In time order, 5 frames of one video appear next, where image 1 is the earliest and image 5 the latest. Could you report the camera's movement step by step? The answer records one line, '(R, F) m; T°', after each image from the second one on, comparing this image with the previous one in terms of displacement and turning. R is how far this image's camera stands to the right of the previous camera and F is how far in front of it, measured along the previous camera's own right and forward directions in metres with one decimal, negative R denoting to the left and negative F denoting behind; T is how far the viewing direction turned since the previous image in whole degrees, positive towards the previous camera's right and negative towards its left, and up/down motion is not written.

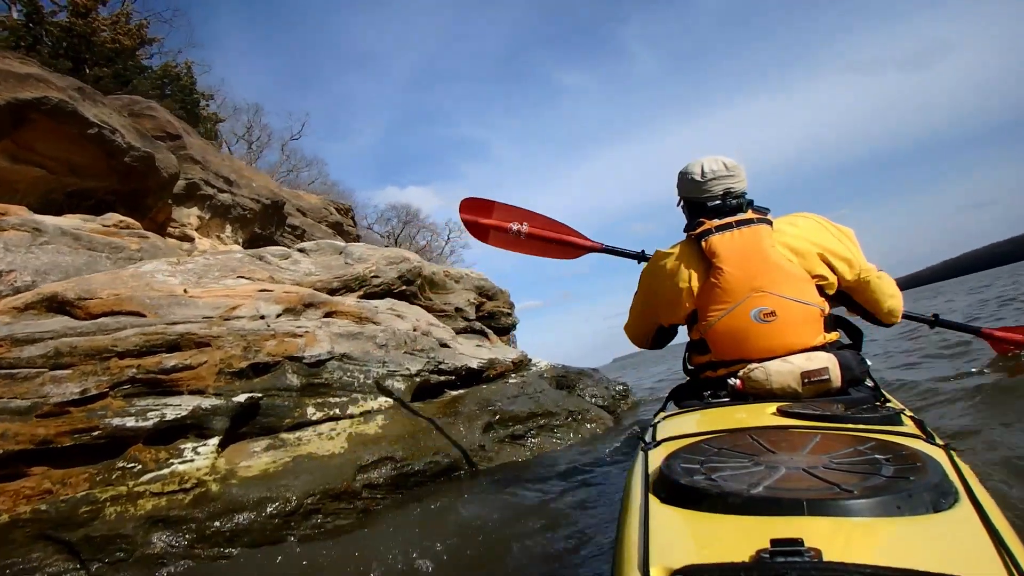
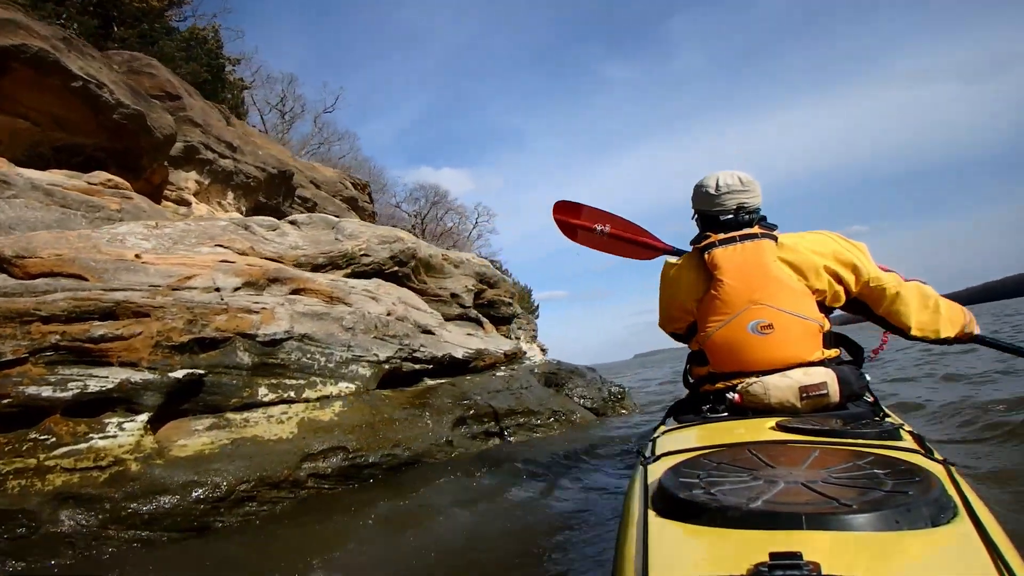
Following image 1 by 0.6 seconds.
(+0.3, +0.3) m; -2°
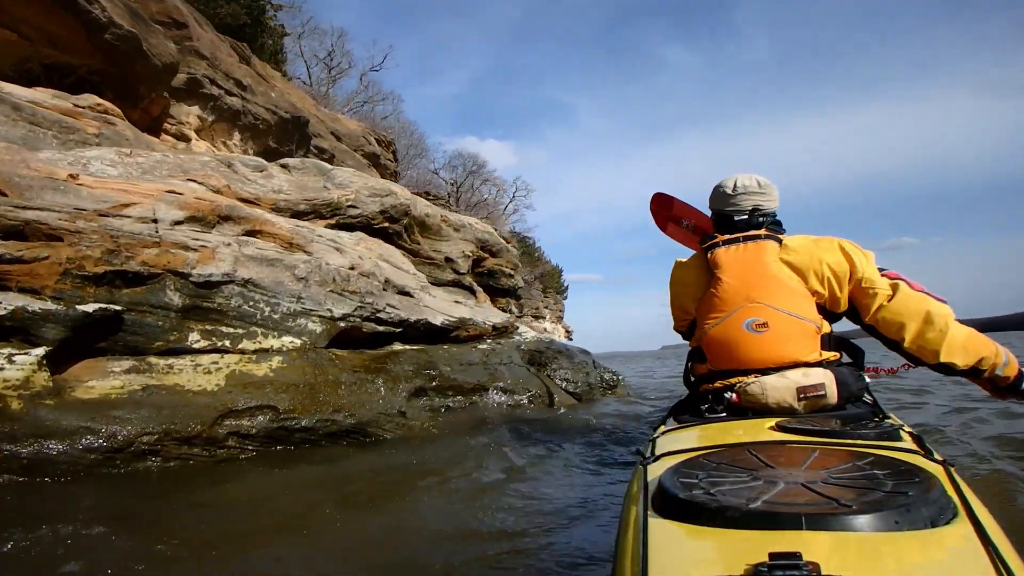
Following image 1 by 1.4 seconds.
(+0.3, +0.4) m; -2°
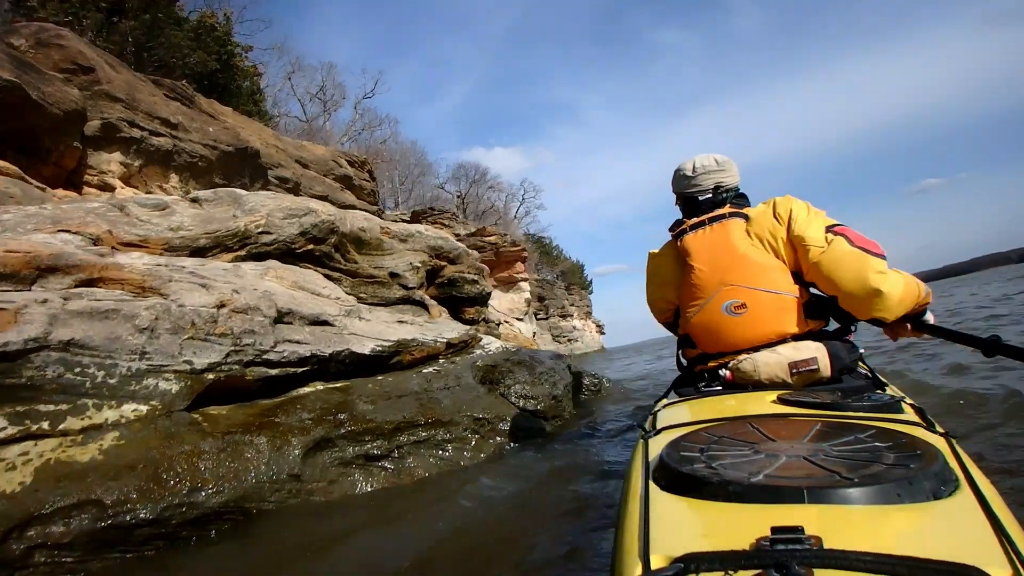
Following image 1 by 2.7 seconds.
(+0.6, +0.8) m; -2°
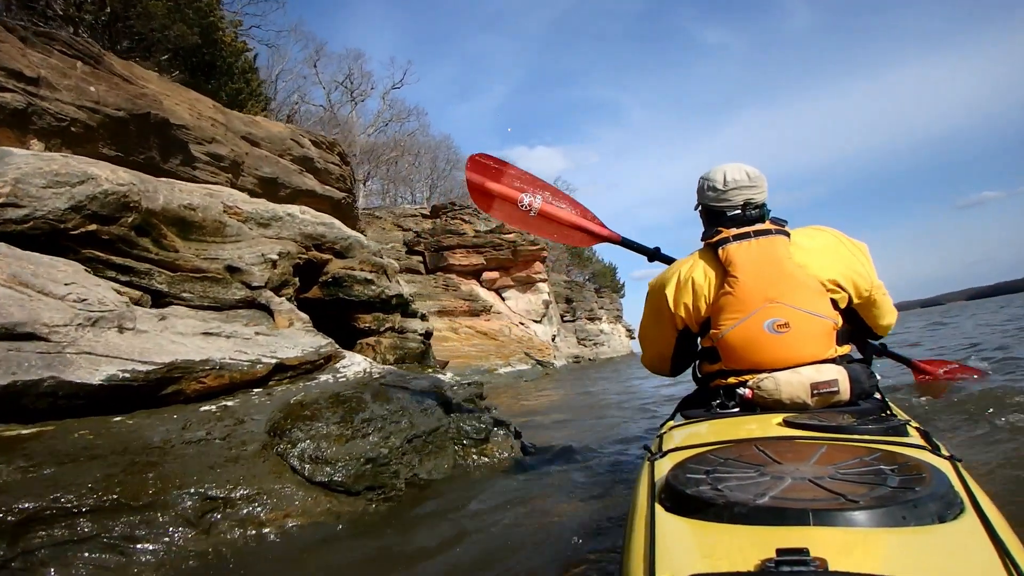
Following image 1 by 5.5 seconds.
(+1.0, +1.6) m; -3°
